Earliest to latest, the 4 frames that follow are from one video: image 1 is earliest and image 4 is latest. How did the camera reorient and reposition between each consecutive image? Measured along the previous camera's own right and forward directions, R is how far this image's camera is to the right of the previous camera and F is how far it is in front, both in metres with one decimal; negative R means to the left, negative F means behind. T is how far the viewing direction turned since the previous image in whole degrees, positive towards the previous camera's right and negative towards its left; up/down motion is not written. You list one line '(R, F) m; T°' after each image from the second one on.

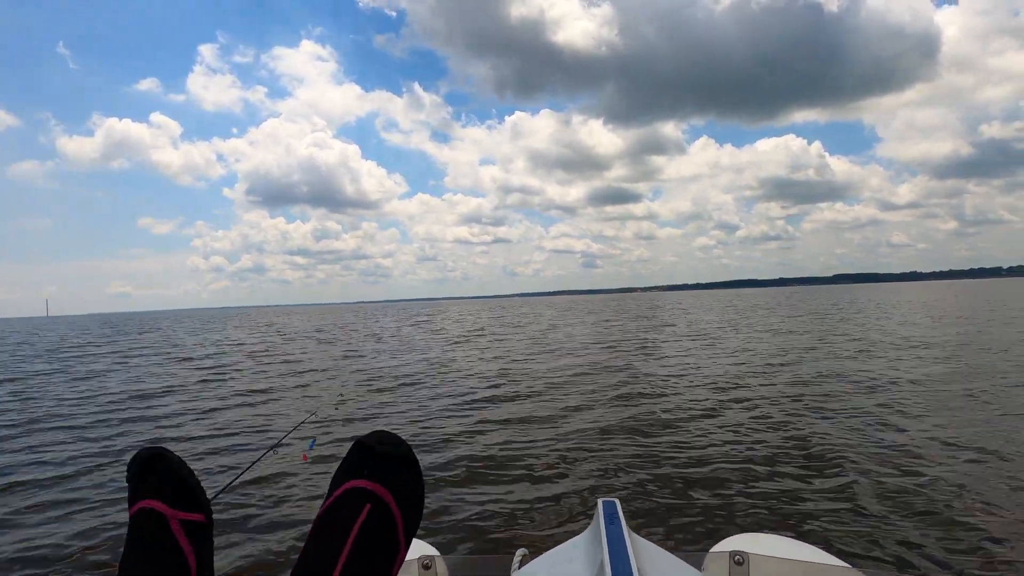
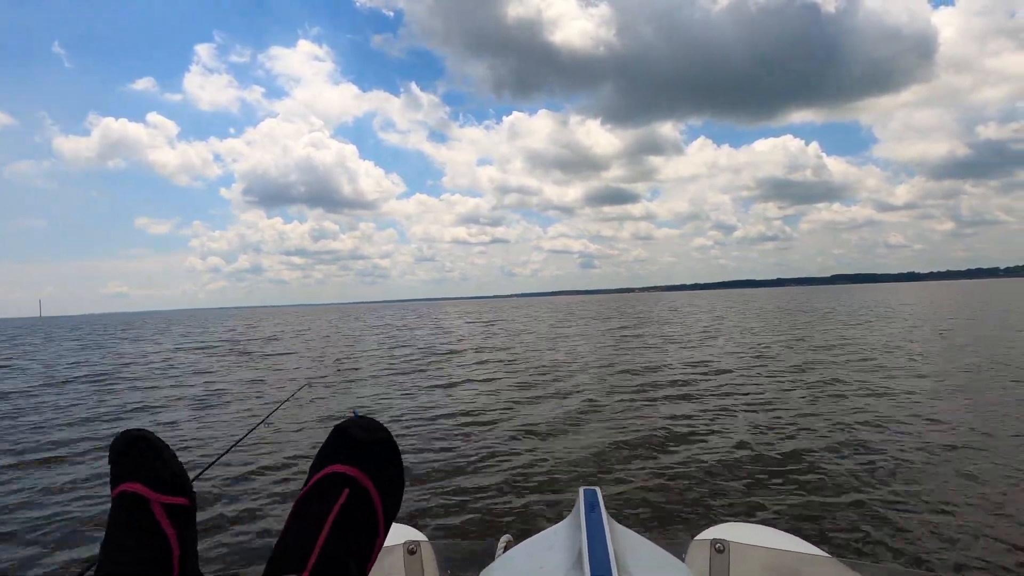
(+1.3, +0.5) m; 0°
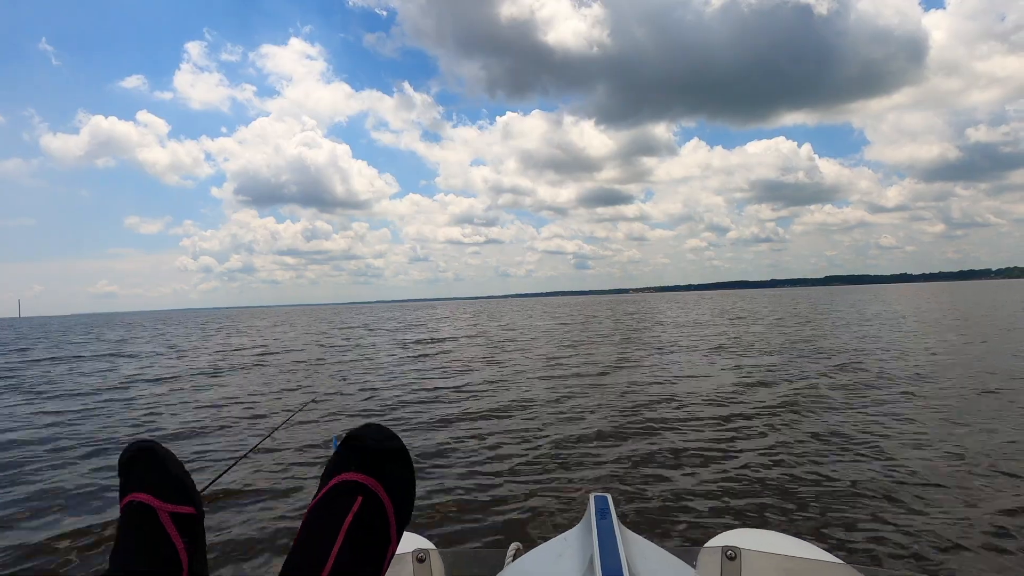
(0.0, +0.7) m; +1°
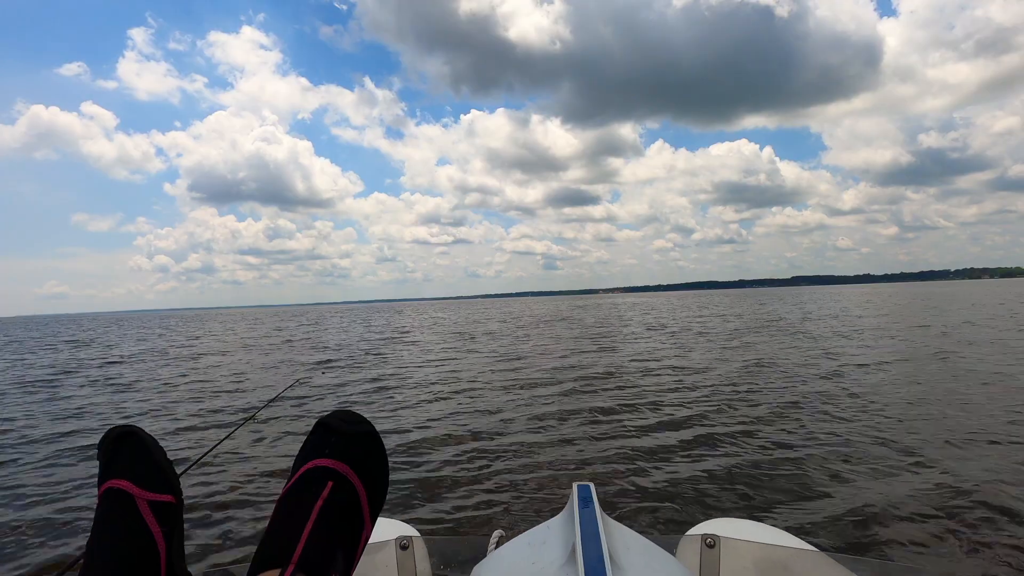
(-1.7, +0.7) m; +4°
